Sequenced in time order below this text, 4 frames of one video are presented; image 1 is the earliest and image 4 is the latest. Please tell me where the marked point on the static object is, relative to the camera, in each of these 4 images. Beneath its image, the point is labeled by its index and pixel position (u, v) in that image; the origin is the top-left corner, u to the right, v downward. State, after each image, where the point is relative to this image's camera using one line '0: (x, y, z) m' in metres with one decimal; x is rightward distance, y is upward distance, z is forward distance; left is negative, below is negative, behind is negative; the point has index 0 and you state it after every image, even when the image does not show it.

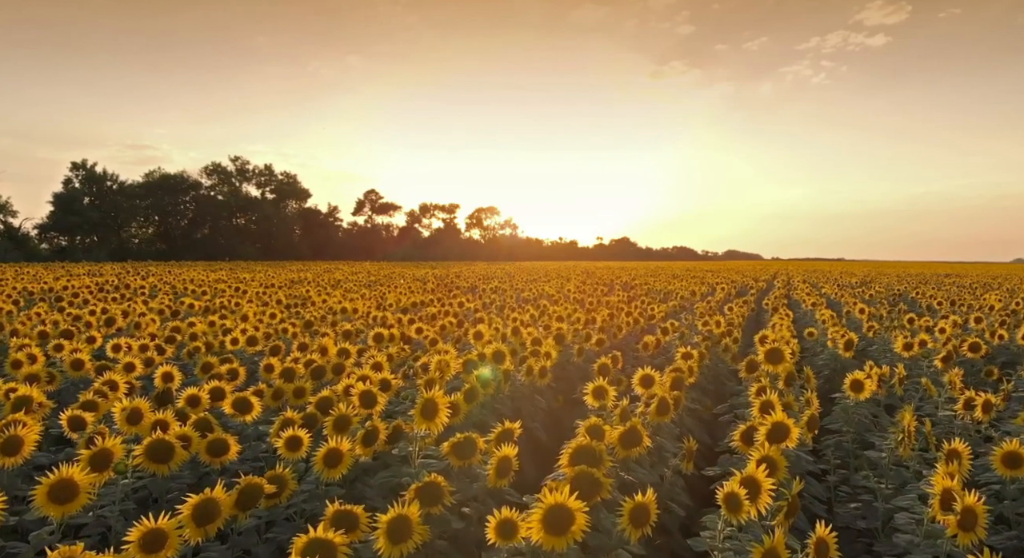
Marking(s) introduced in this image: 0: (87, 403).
0: (-3.8, -1.1, +6.5) m
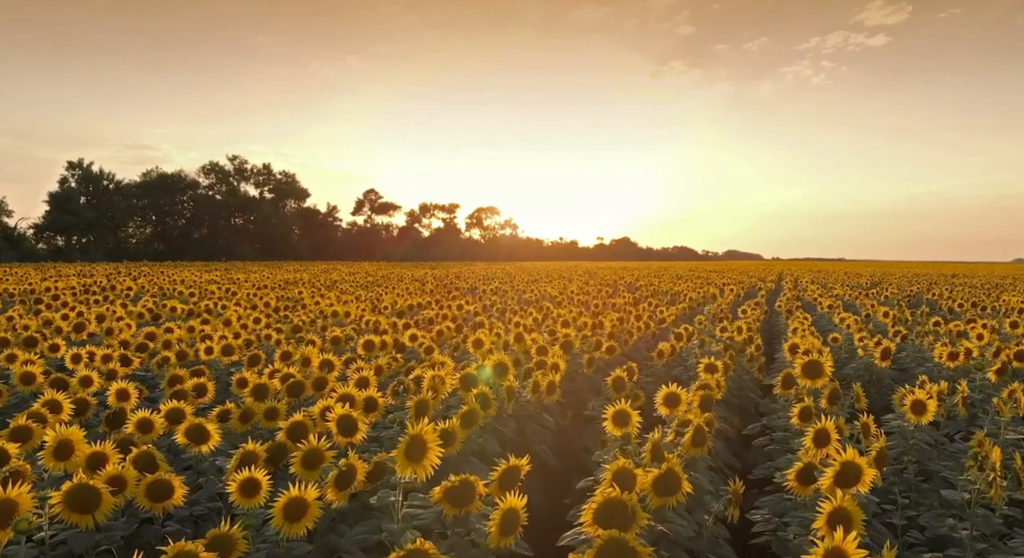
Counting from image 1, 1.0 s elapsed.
0: (-3.8, -1.2, +5.5) m
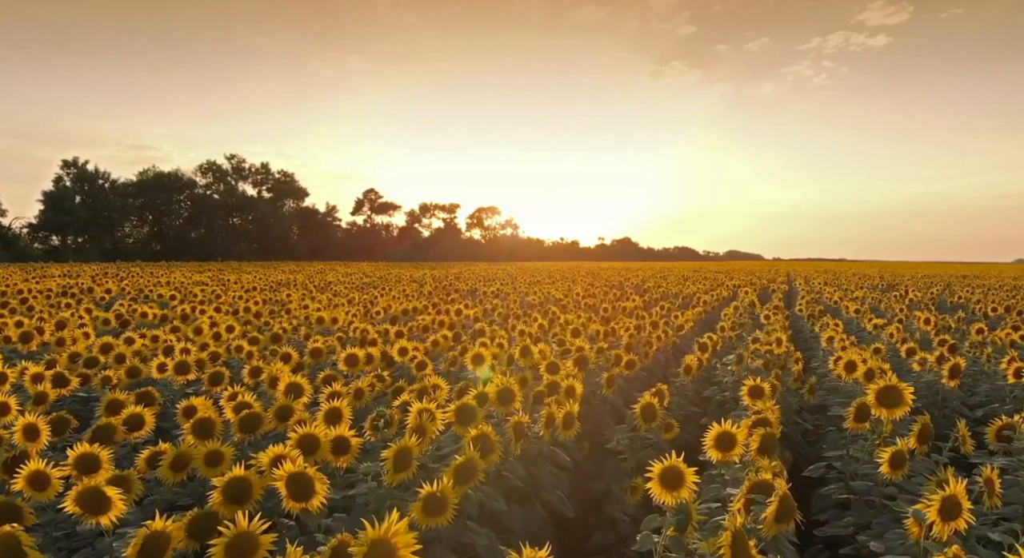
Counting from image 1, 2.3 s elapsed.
0: (-3.7, -1.2, +4.1) m
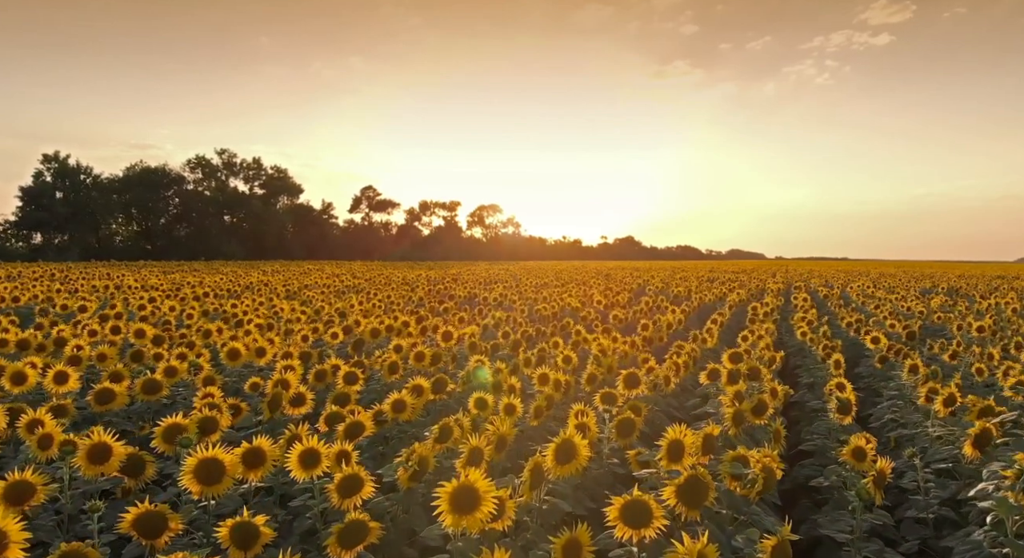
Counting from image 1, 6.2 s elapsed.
0: (-3.6, -1.4, -0.6) m
